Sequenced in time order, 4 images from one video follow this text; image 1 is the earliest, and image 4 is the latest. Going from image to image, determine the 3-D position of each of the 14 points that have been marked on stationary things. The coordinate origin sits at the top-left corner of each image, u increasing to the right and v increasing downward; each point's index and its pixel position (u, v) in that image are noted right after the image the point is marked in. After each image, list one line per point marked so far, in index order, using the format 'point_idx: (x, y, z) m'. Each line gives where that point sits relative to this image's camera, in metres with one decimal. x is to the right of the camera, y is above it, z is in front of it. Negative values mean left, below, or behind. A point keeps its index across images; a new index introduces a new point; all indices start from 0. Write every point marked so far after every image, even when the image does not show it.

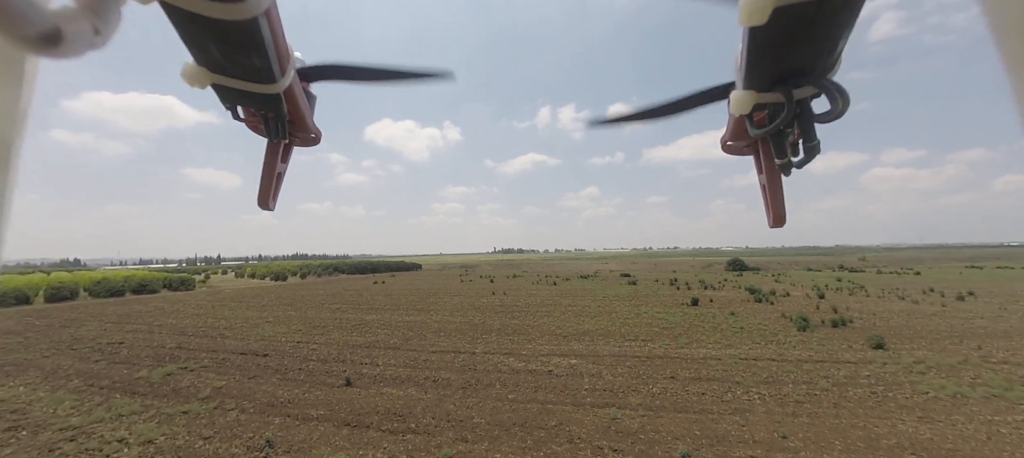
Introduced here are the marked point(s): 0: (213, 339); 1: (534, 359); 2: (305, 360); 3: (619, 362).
0: (-11.5, -4.3, +14.2) m
1: (+0.6, -3.7, +10.5) m
2: (-6.2, -3.9, +11.0) m
3: (+3.0, -3.7, +10.2) m
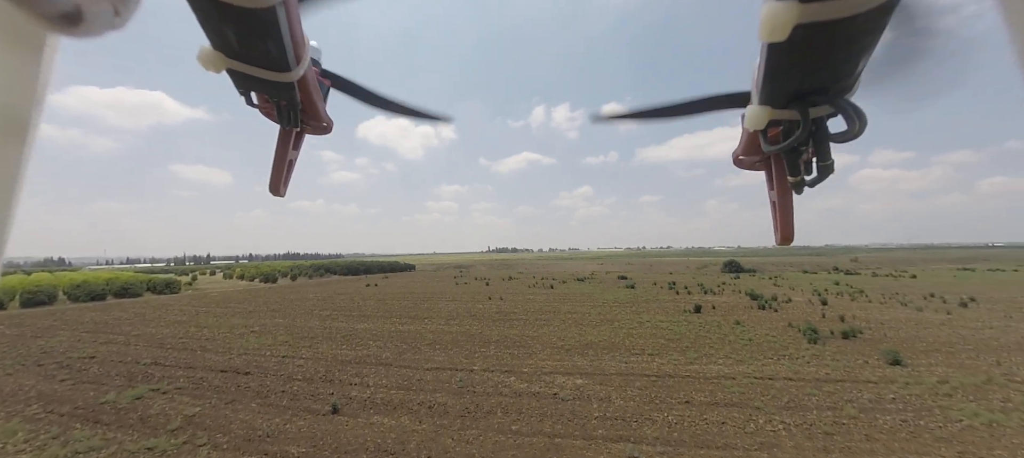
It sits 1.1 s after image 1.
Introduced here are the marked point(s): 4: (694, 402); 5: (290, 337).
0: (-11.6, -4.5, +13.3) m
1: (+0.7, -4.0, +9.8) m
2: (-6.2, -4.2, +10.2) m
3: (+3.0, -4.0, +9.5) m
4: (+4.1, -3.9, +8.3) m
5: (-9.3, -4.5, +15.3) m
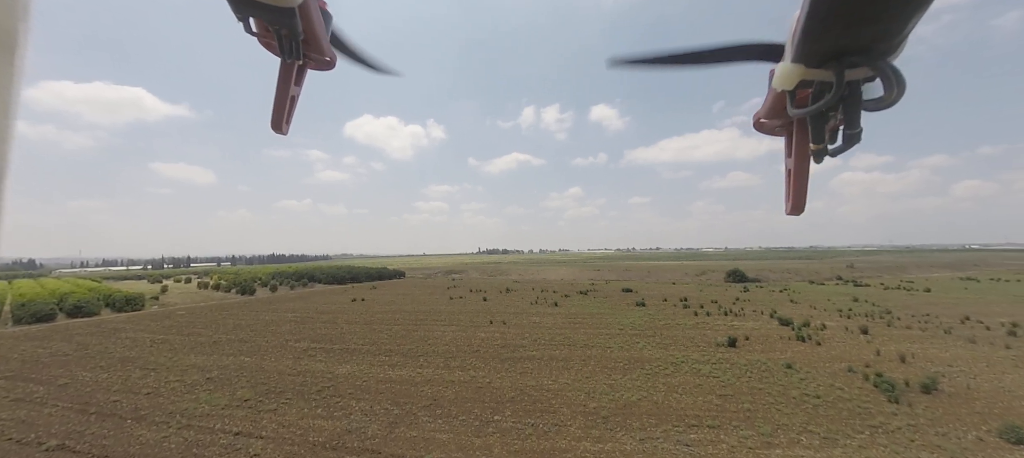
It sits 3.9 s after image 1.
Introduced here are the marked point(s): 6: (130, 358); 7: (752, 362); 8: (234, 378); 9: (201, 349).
0: (-11.0, -5.5, +10.3) m
1: (+1.4, -5.0, +7.2) m
2: (-5.5, -5.2, +7.3) m
3: (+3.7, -5.0, +6.9) m
4: (+4.9, -5.0, +5.8) m
5: (-8.7, -5.5, +12.4) m
6: (-18.1, -6.1, +17.4) m
7: (+9.7, -5.4, +14.9) m
8: (-10.5, -5.6, +13.8) m
9: (-15.7, -6.1, +18.6) m
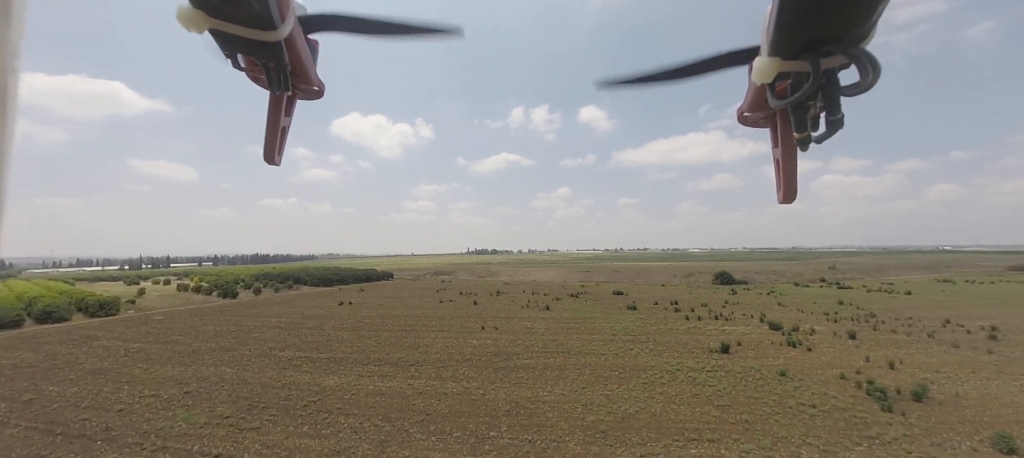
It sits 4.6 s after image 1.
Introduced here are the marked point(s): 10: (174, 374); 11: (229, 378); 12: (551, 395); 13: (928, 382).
0: (-11.1, -5.7, +9.6) m
1: (+1.4, -5.3, +6.9) m
2: (-5.5, -5.4, +6.8) m
3: (+3.7, -5.3, +6.7) m
4: (+4.9, -5.2, +5.6) m
5: (-8.9, -5.7, +11.8) m
6: (-18.4, -6.3, +16.5) m
7: (+9.5, -5.7, +14.9) m
8: (-10.7, -5.9, +13.2) m
9: (-16.1, -6.3, +17.7) m
10: (-14.2, -6.1, +15.4) m
11: (-11.3, -6.0, +14.7) m
12: (+1.3, -5.7, +12.6) m
13: (+15.7, -5.7, +13.9) m
